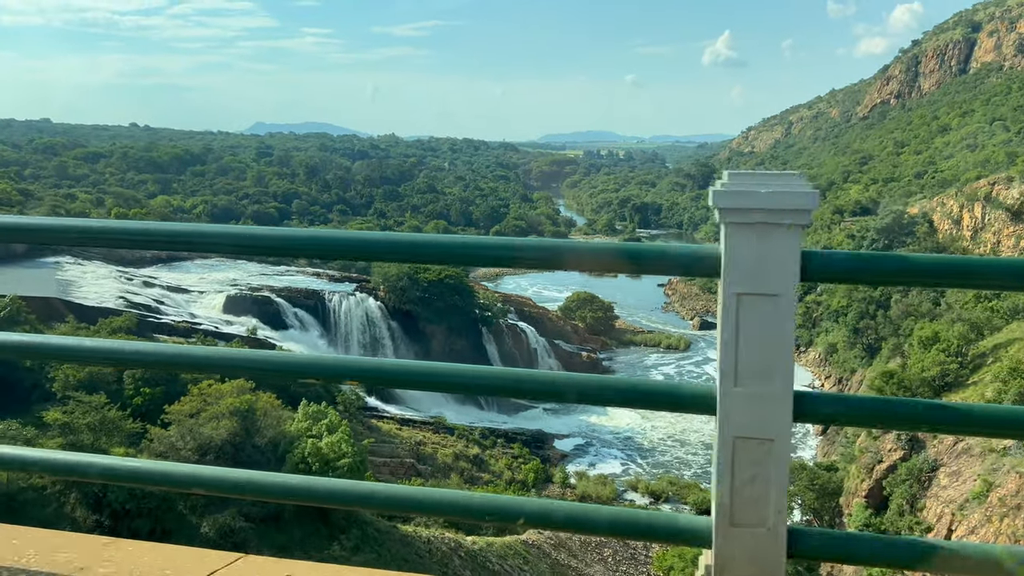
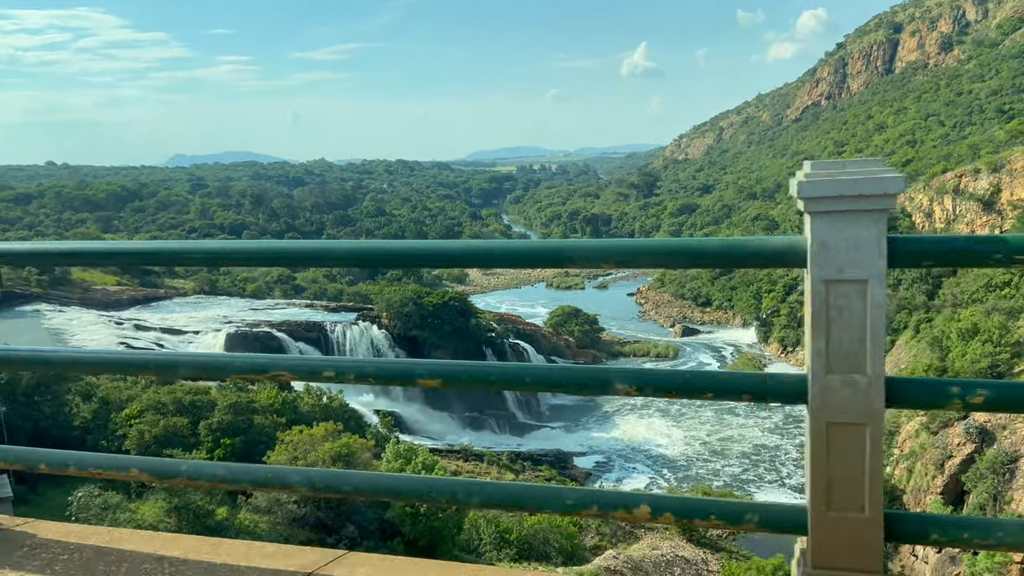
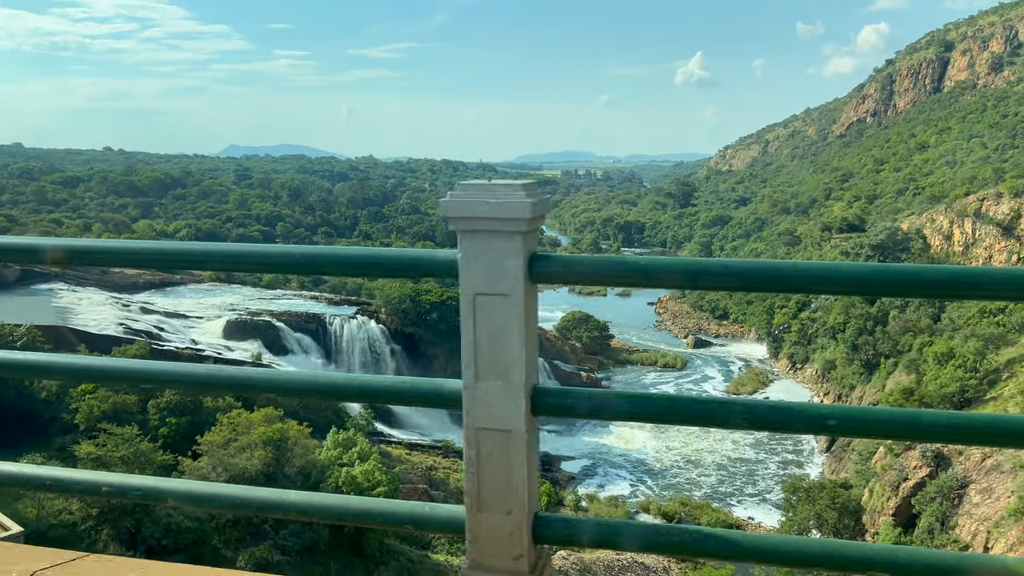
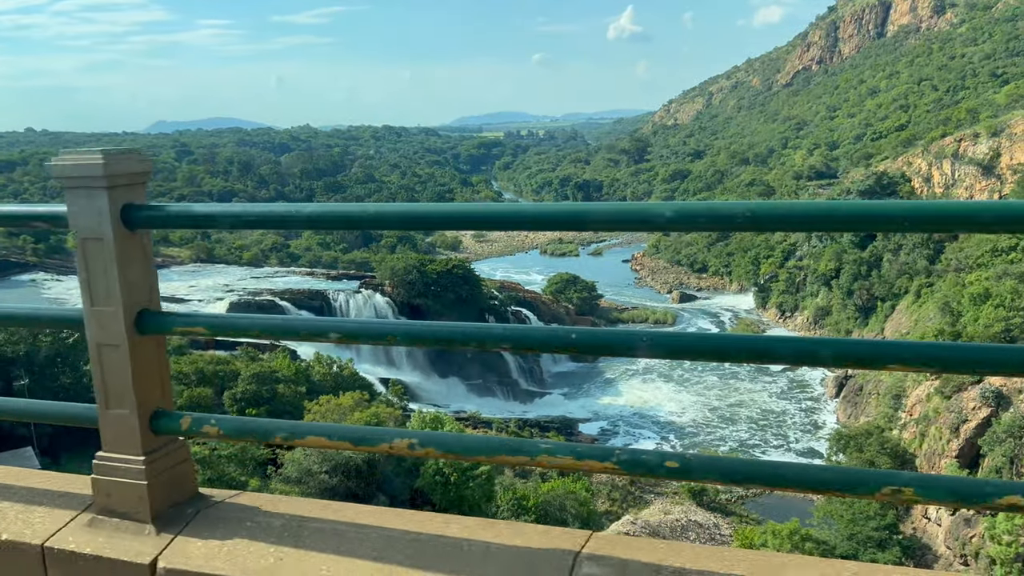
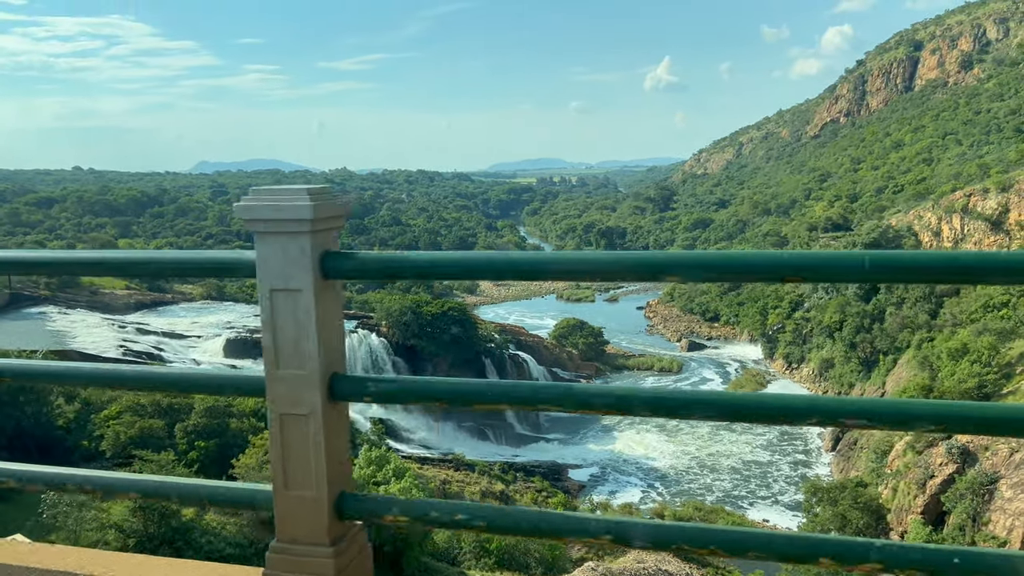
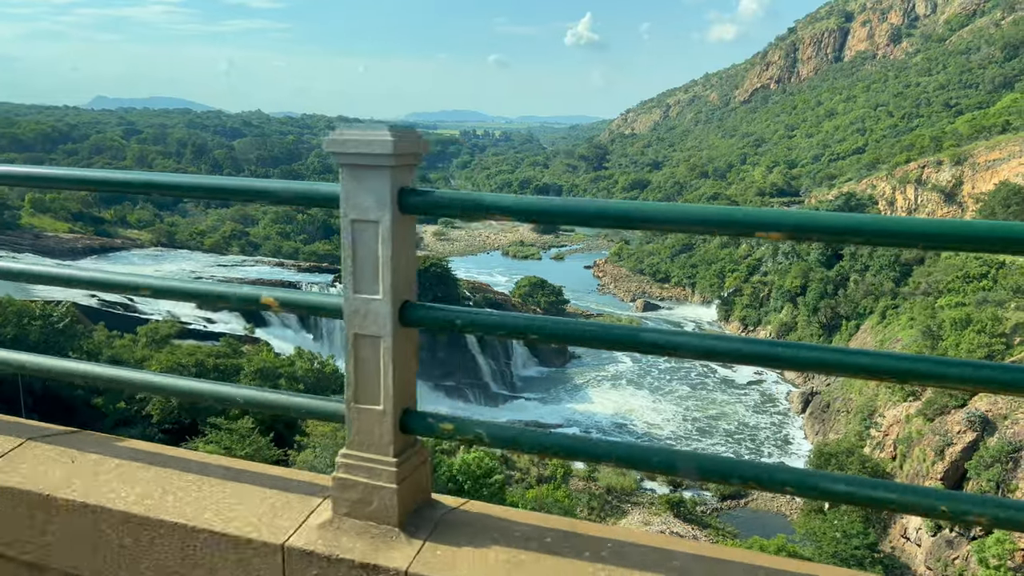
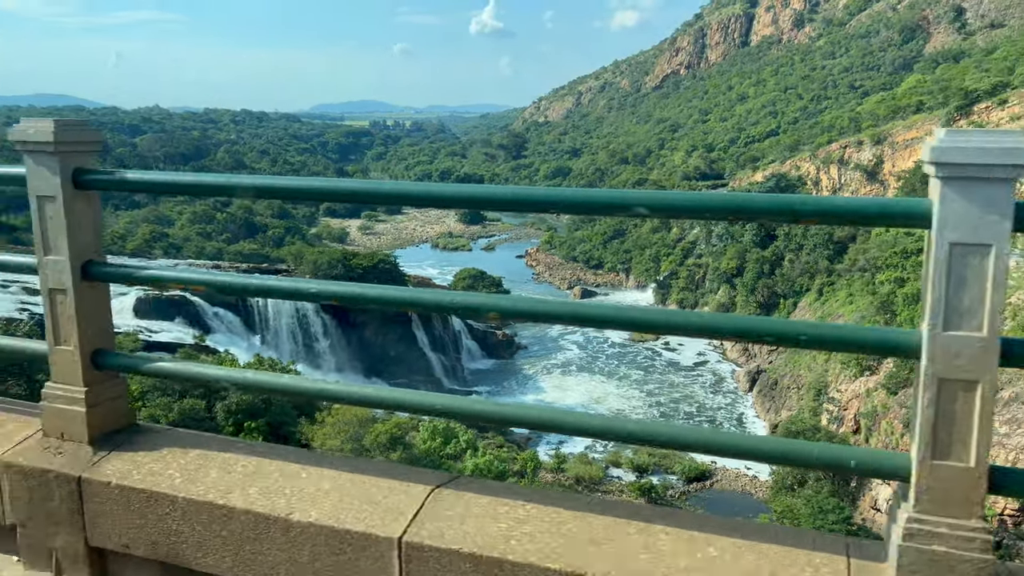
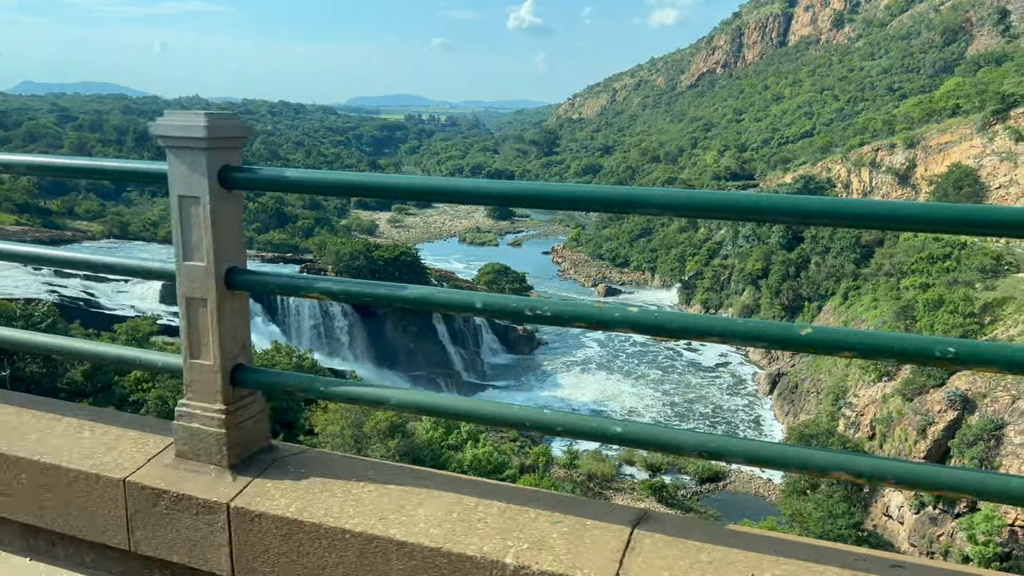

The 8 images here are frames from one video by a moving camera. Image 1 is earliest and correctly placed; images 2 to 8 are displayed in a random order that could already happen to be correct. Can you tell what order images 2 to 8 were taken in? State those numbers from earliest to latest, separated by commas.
3, 5, 2, 4, 6, 8, 7
